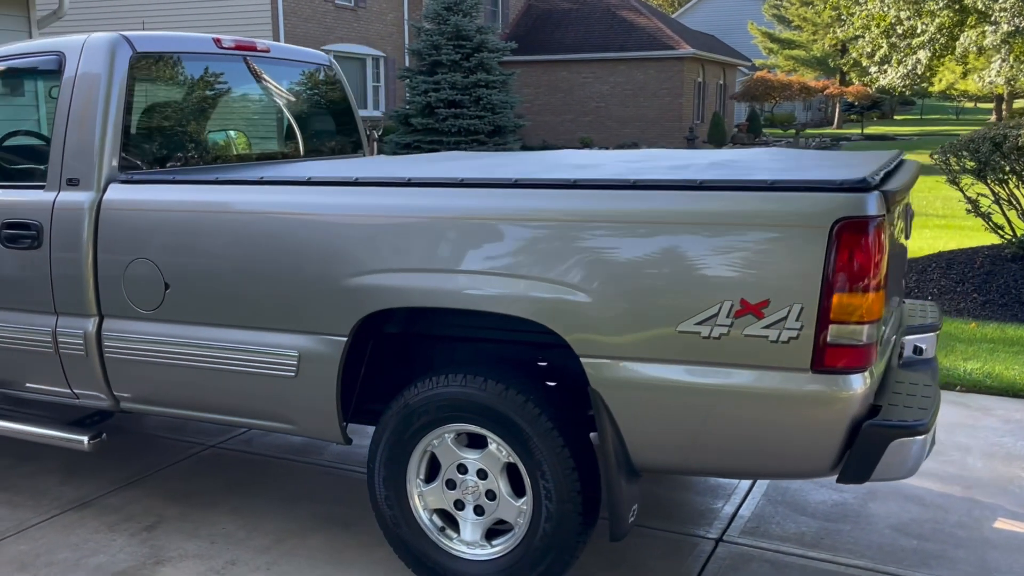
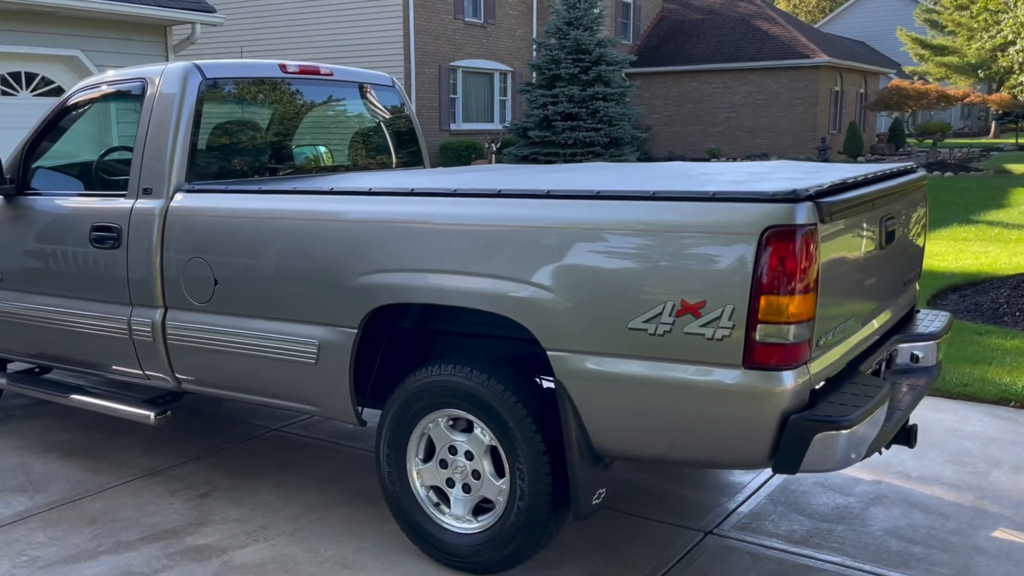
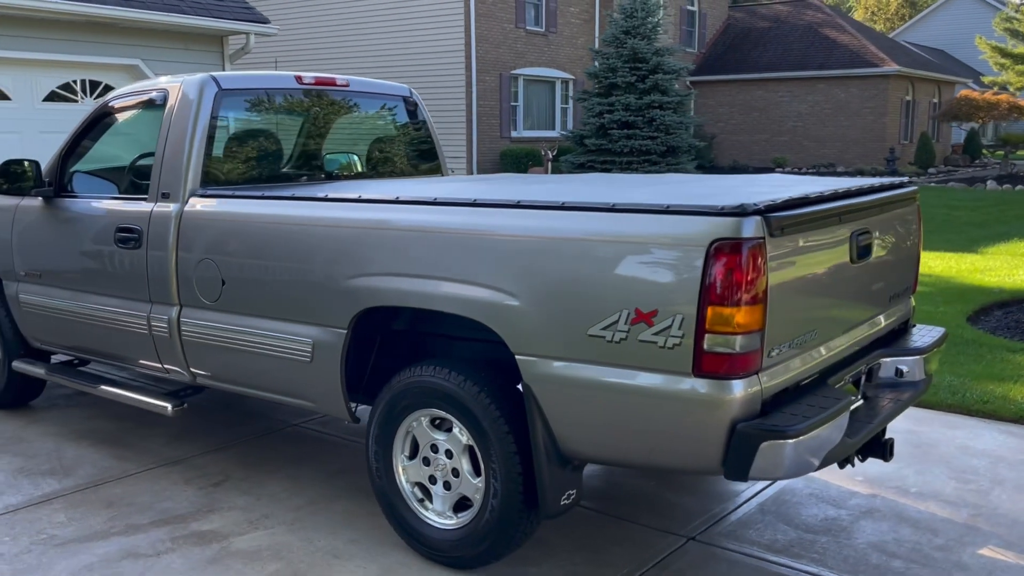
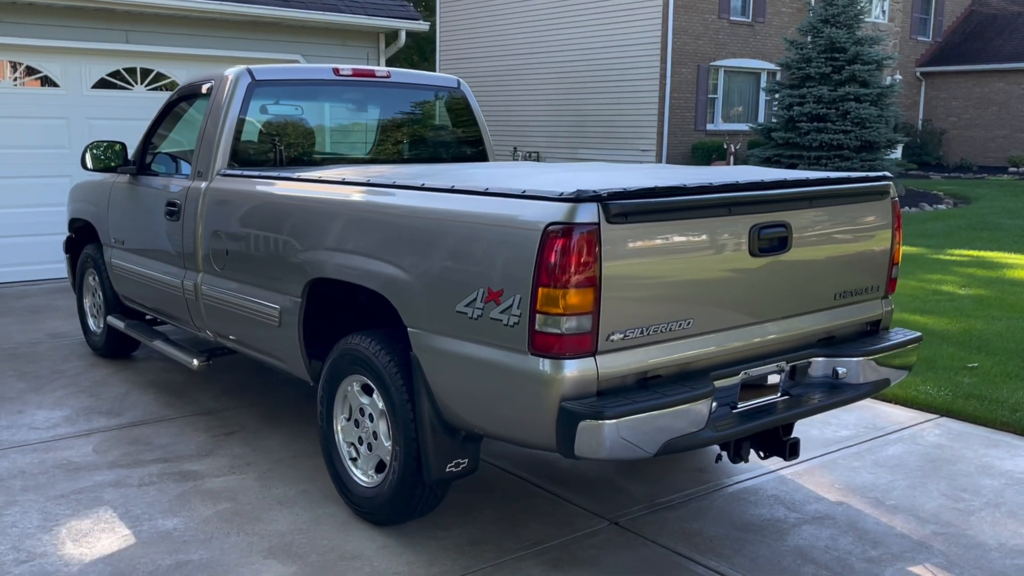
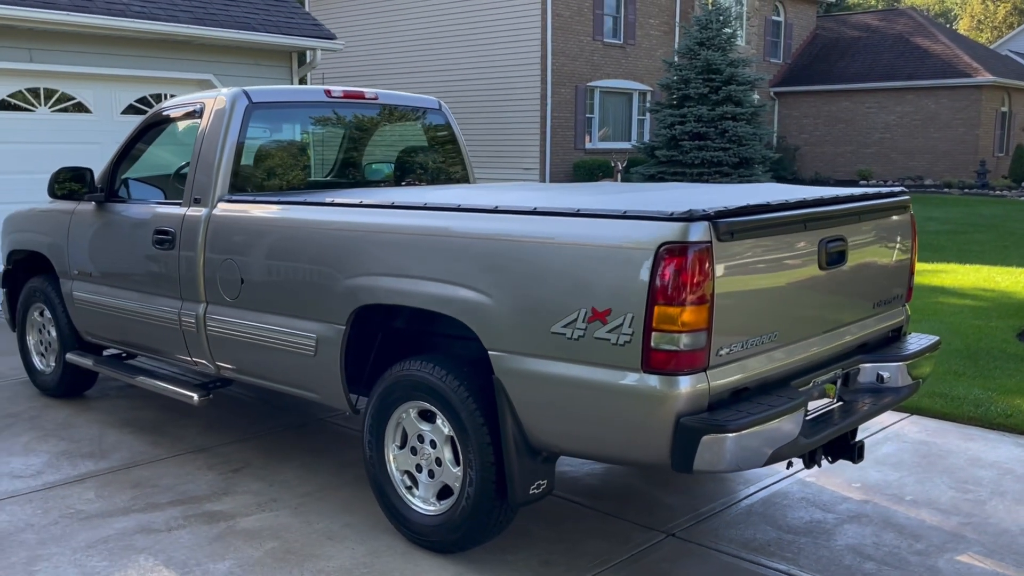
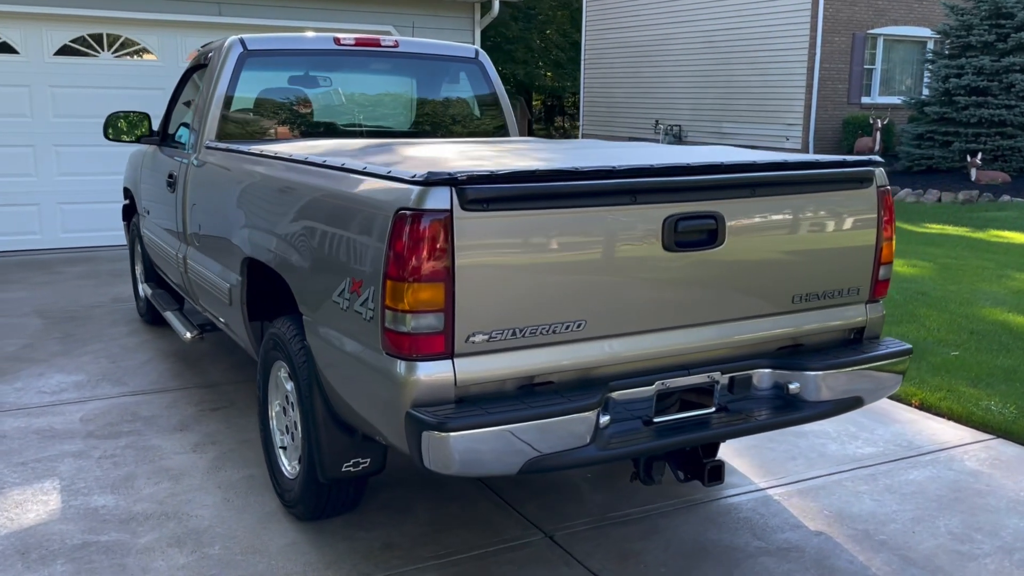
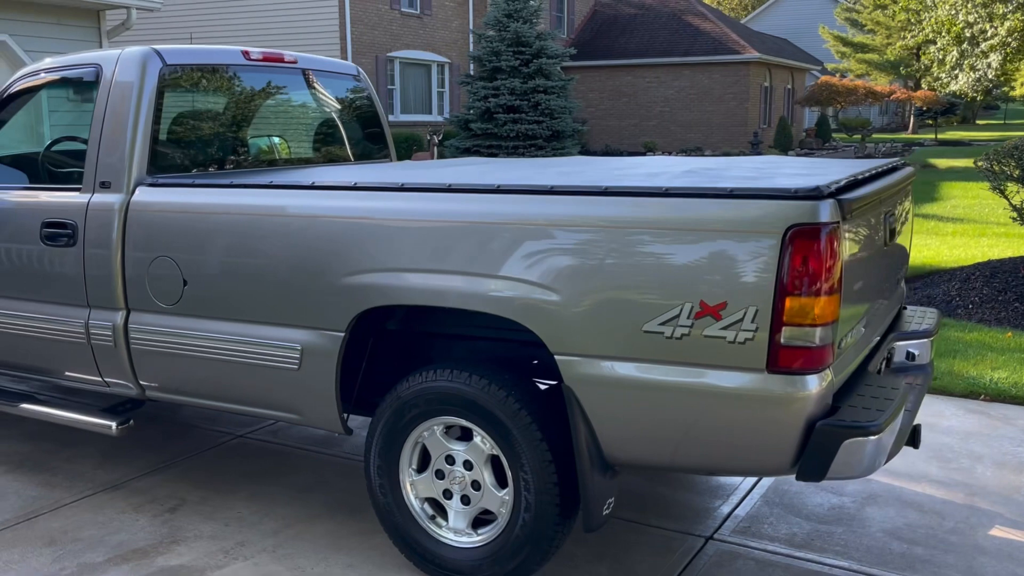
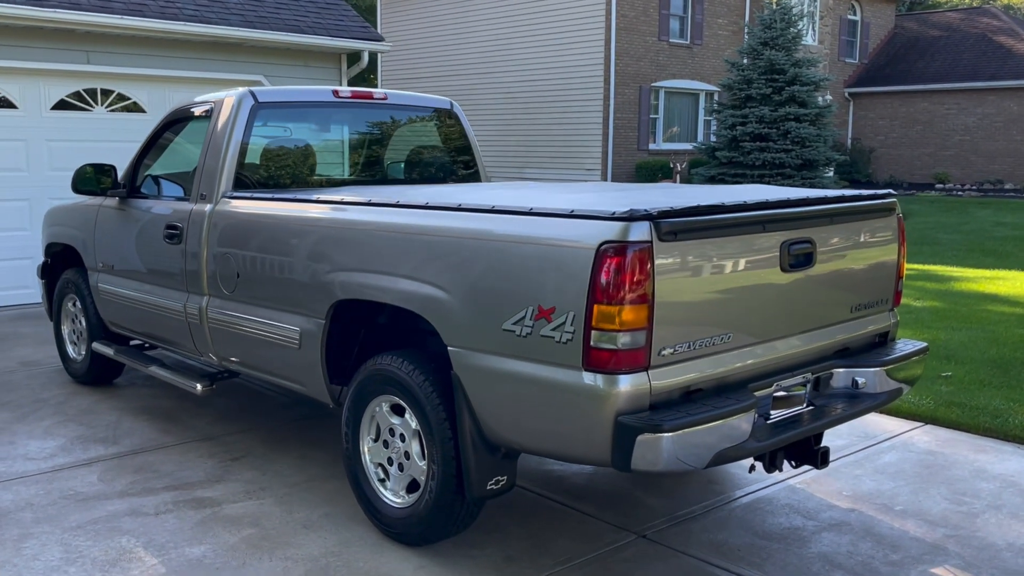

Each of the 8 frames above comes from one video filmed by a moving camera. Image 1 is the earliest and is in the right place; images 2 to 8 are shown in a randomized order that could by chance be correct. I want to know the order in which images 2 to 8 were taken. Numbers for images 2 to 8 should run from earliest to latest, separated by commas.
7, 2, 3, 5, 8, 4, 6
